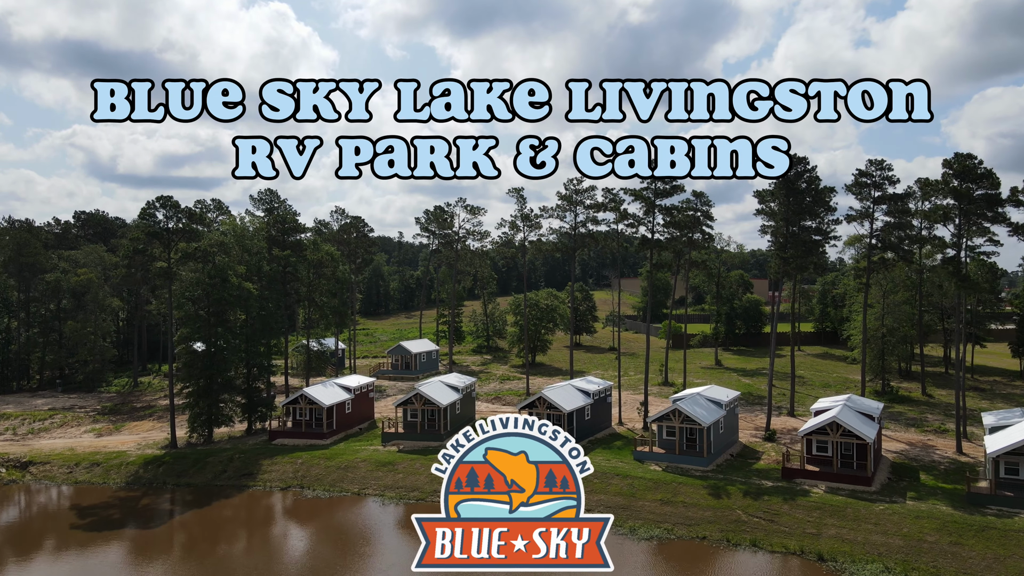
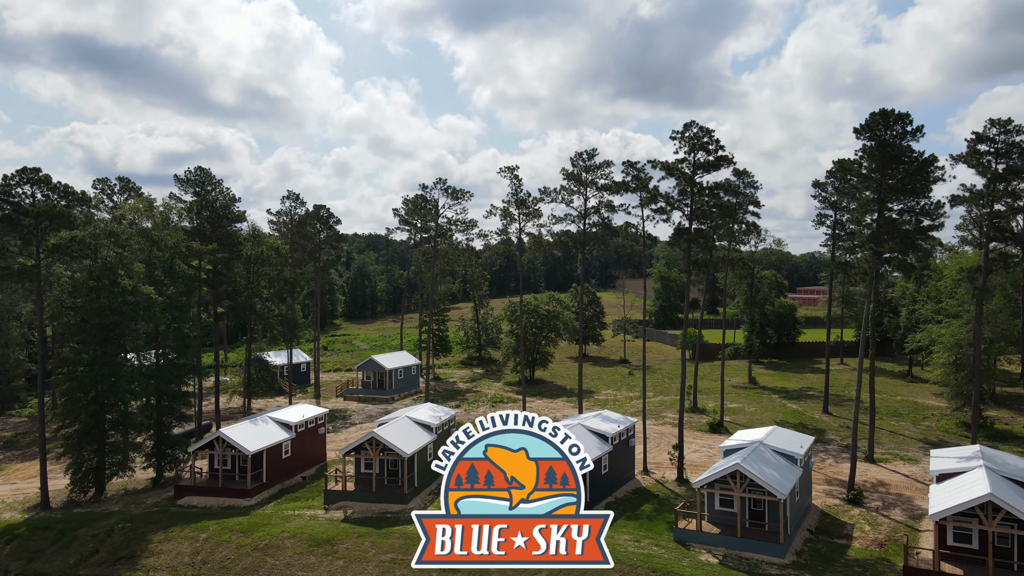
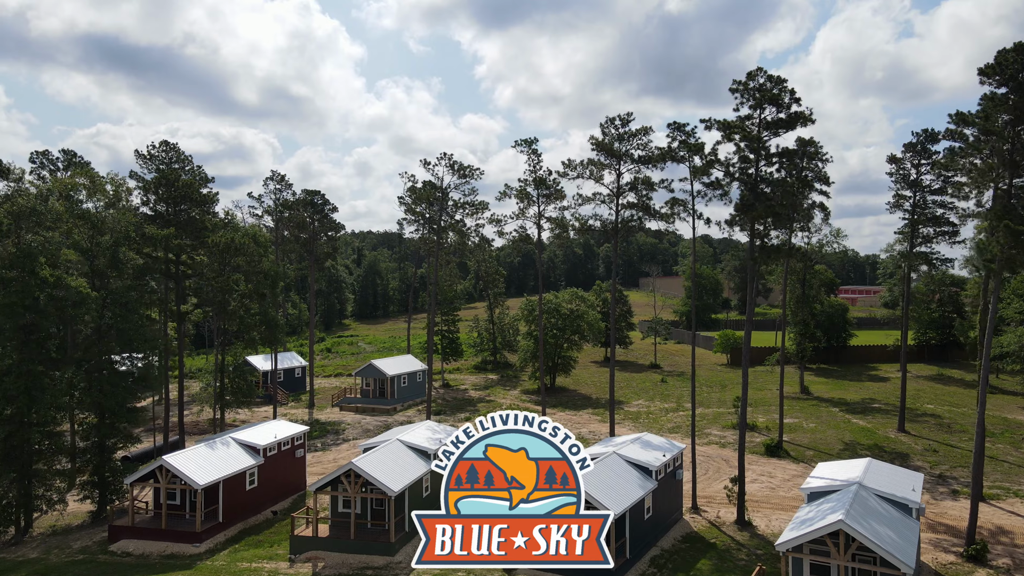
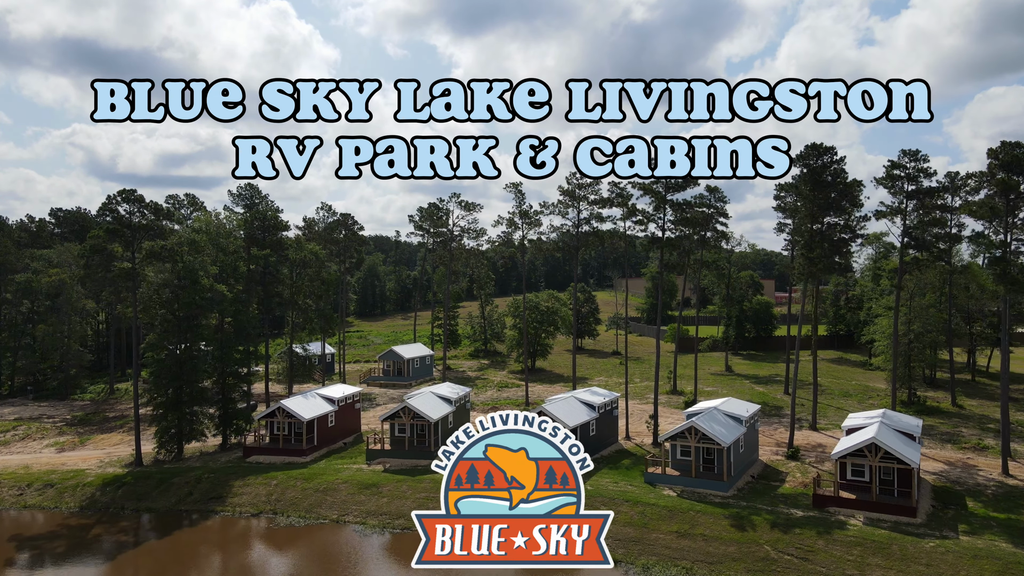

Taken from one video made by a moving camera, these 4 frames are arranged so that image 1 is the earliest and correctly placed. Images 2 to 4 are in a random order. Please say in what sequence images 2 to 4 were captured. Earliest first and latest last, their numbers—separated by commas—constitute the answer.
4, 2, 3
